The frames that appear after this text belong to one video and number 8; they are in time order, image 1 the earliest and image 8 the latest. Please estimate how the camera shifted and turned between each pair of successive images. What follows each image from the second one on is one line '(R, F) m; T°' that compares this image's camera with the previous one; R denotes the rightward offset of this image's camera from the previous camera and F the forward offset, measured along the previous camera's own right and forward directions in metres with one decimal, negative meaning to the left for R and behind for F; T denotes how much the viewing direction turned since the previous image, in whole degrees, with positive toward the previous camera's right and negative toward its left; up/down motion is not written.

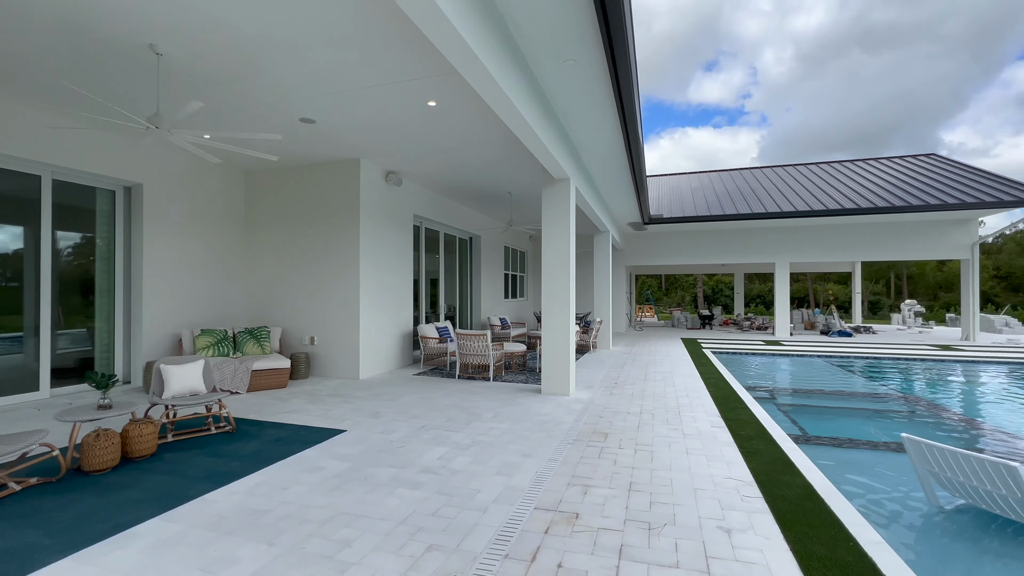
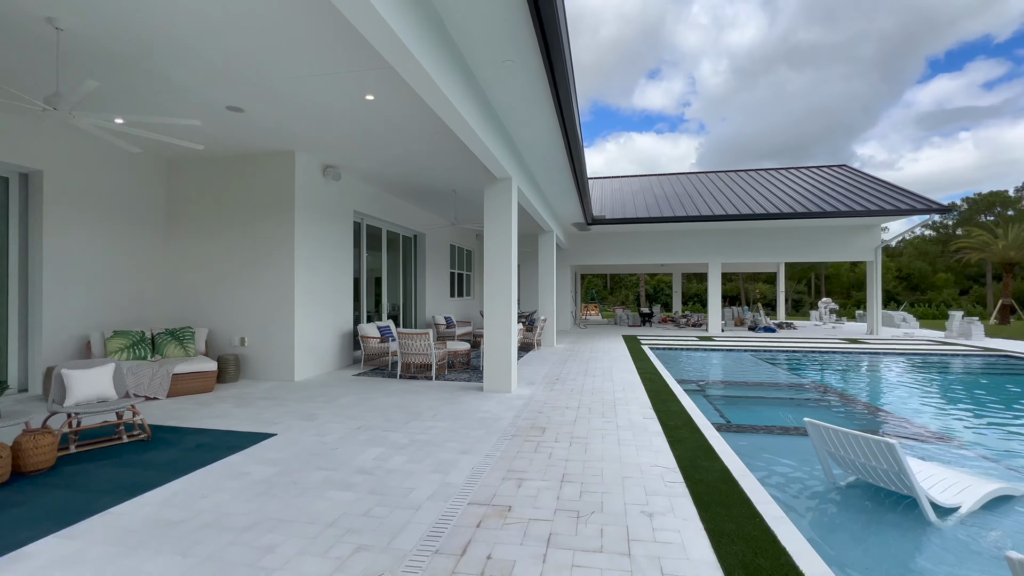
(+0.1, 0.0) m; +6°
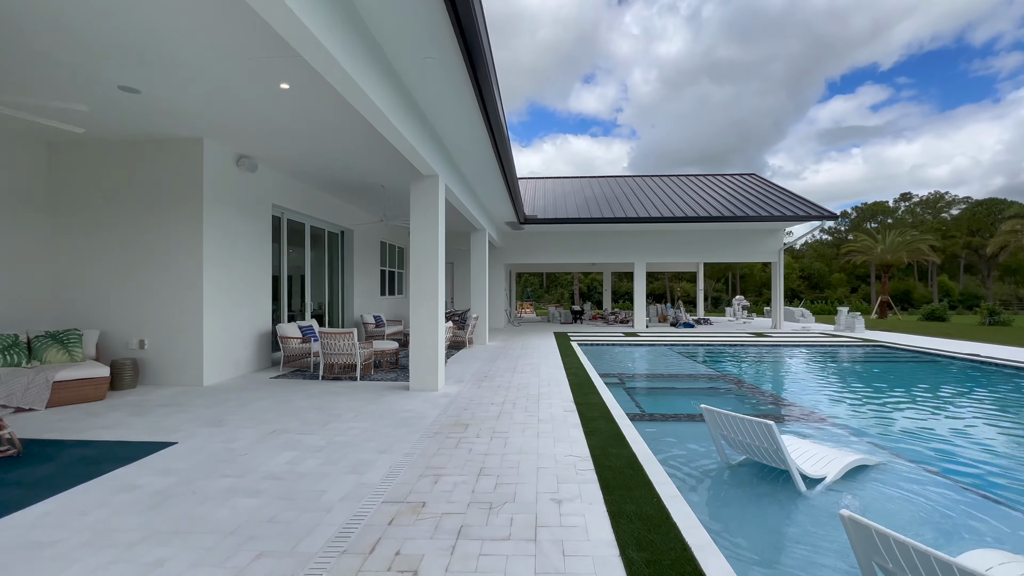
(+0.2, -0.1) m; +8°
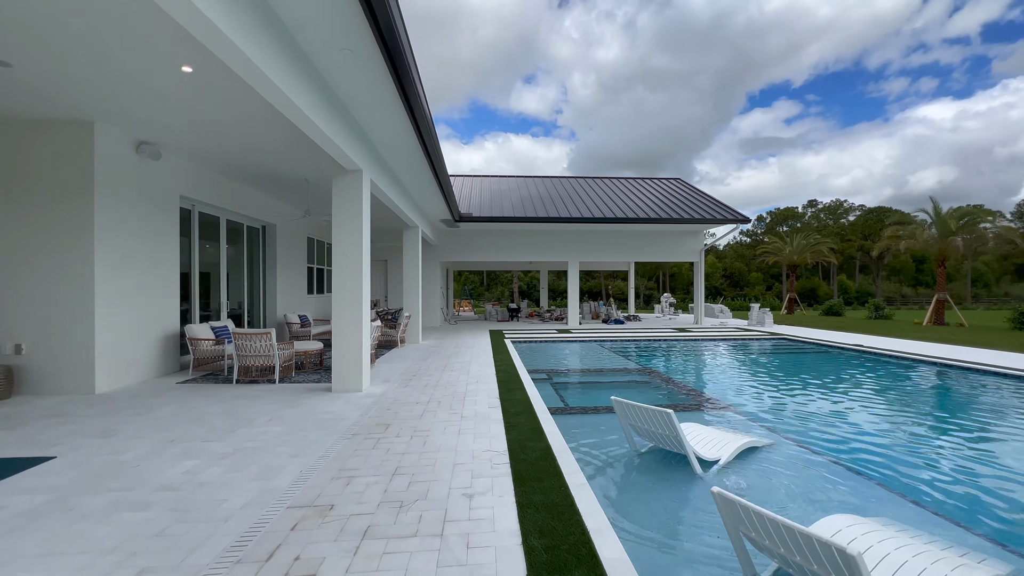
(+0.2, -0.1) m; +7°
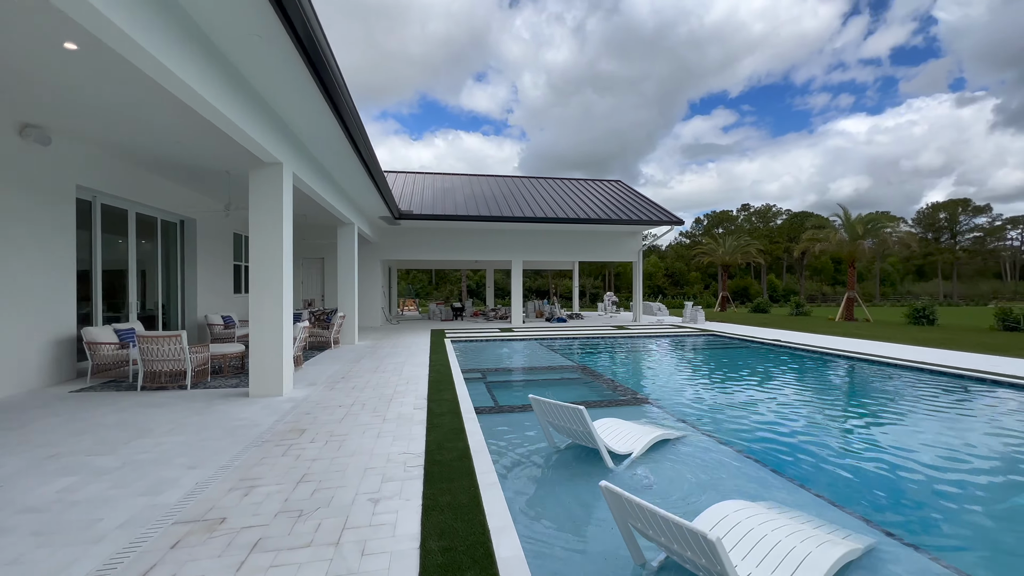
(+0.3, 0.0) m; +6°
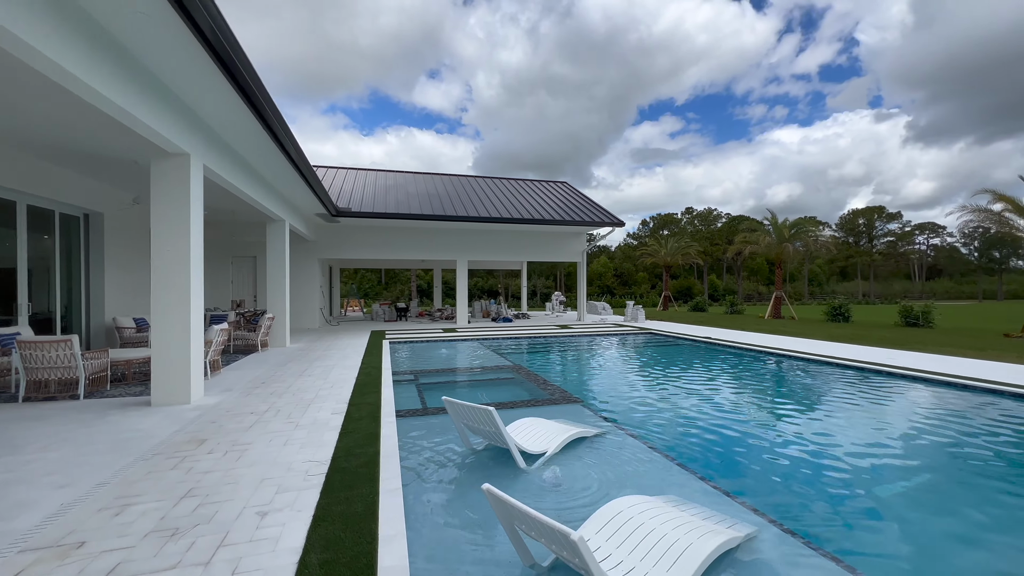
(+0.3, 0.0) m; +6°
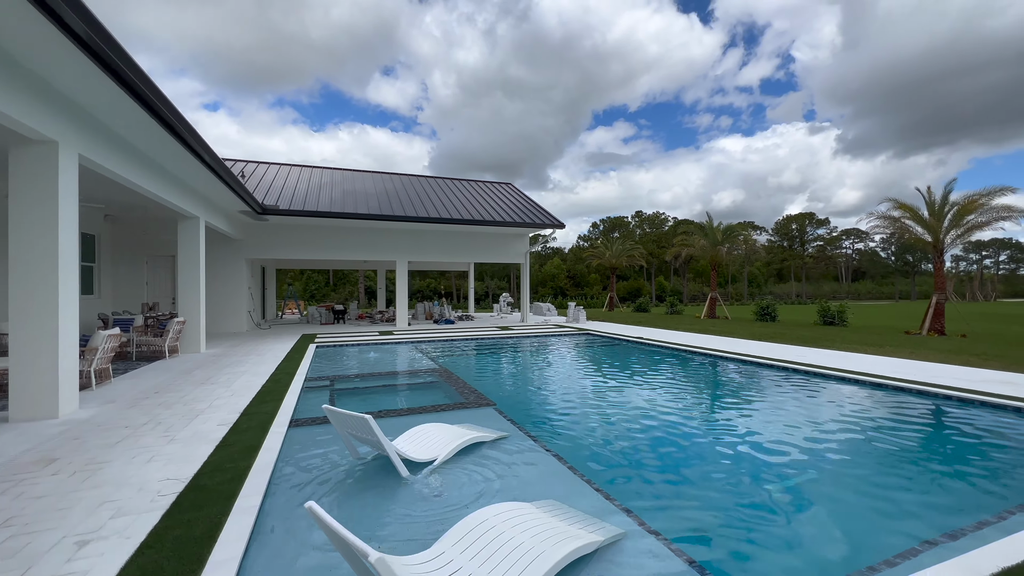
(+0.6, +0.1) m; +5°
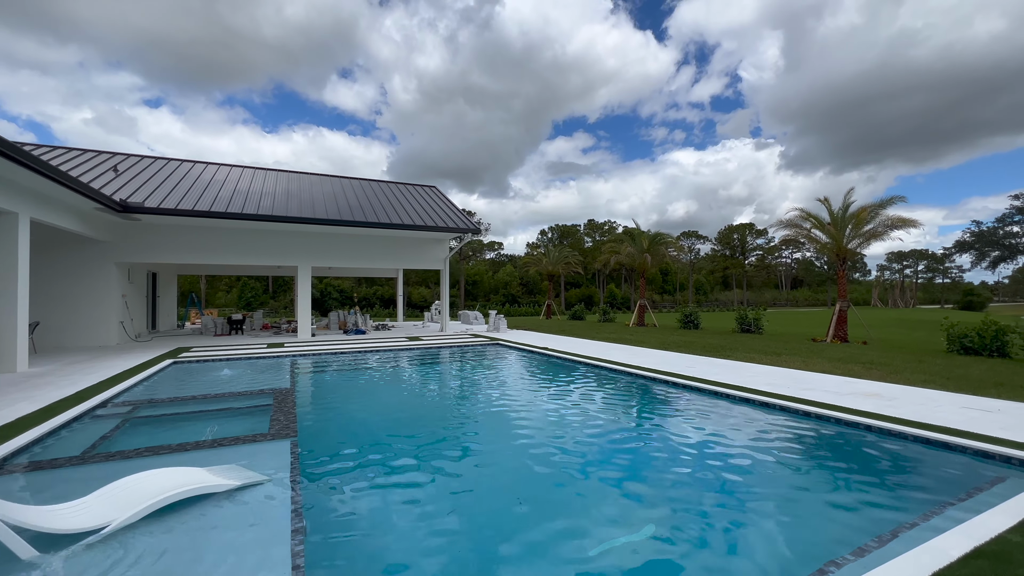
(+1.7, +0.7) m; +5°
